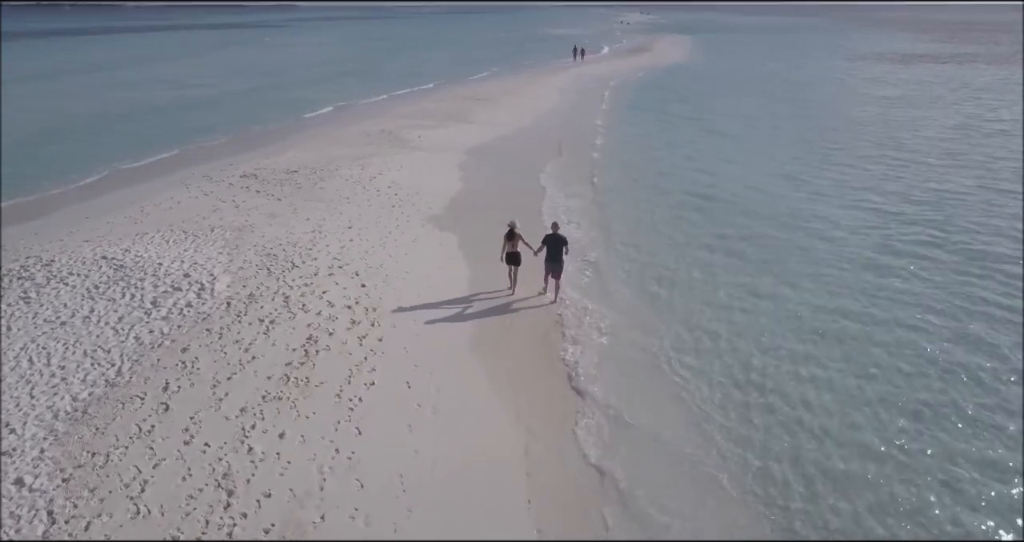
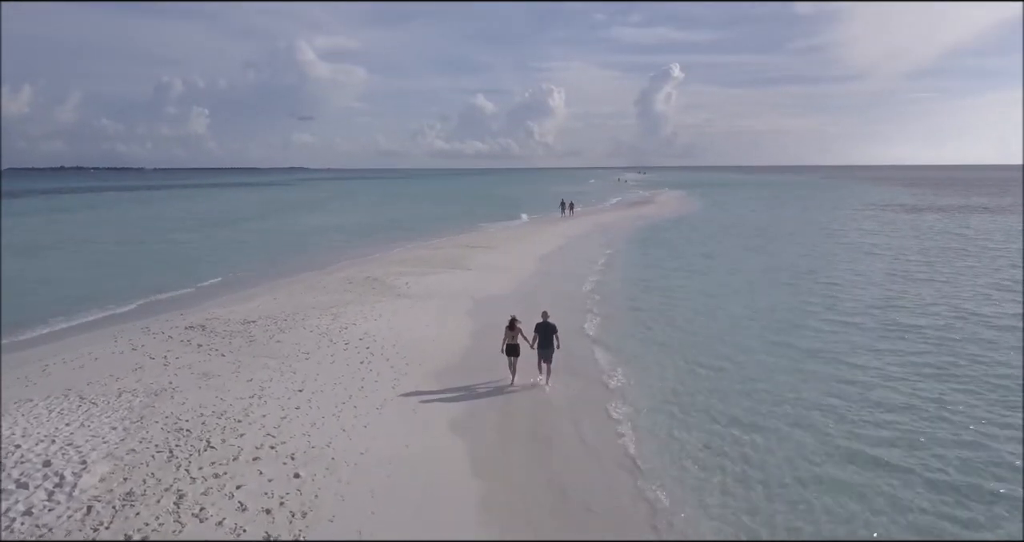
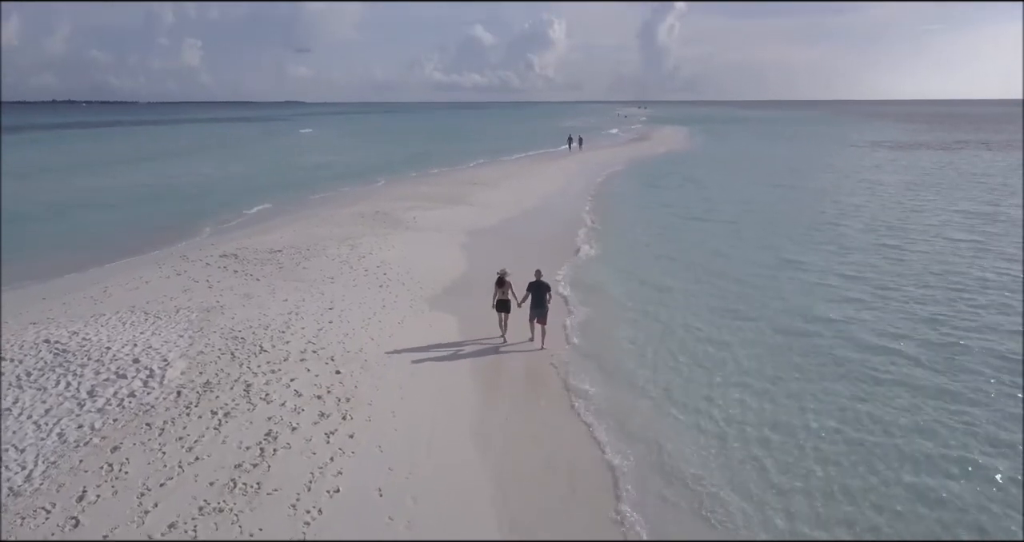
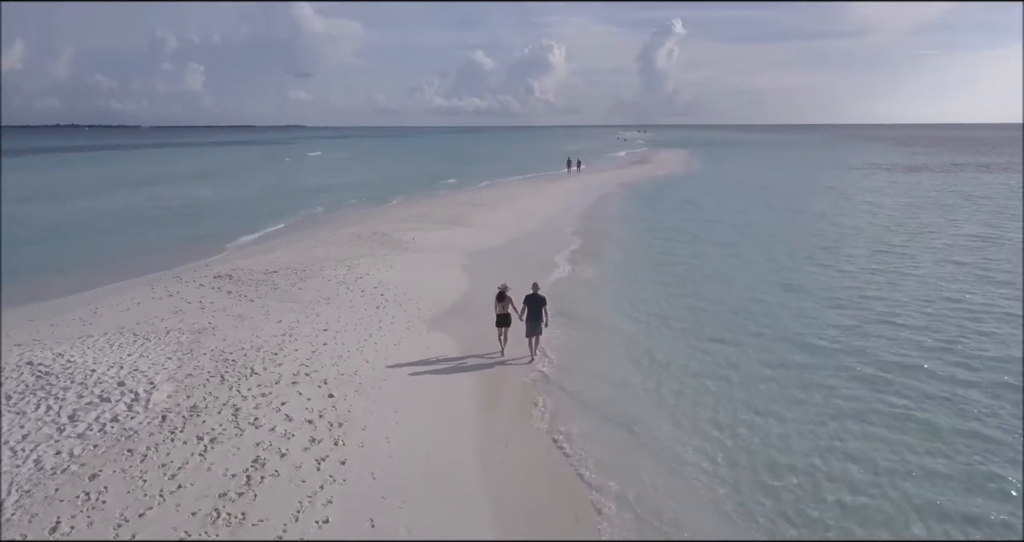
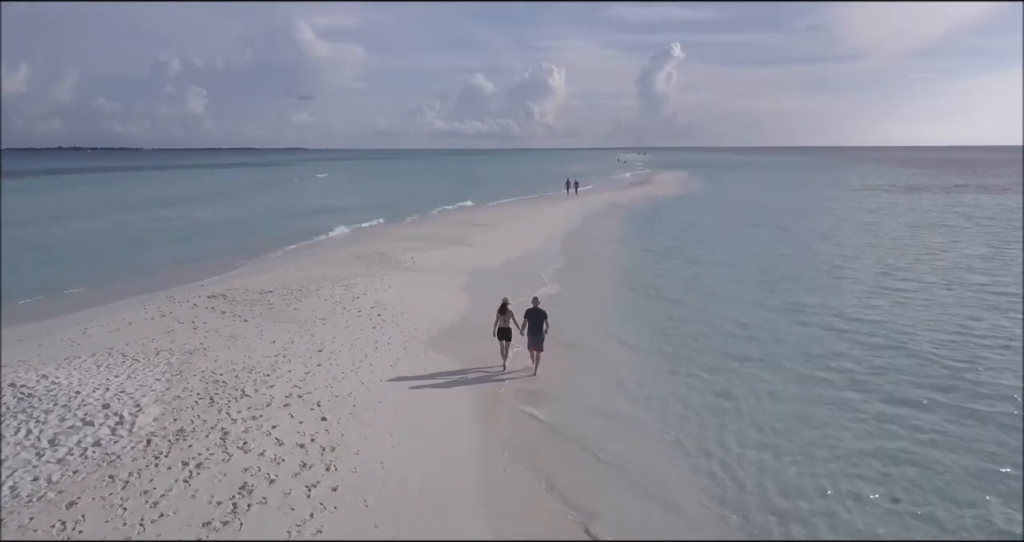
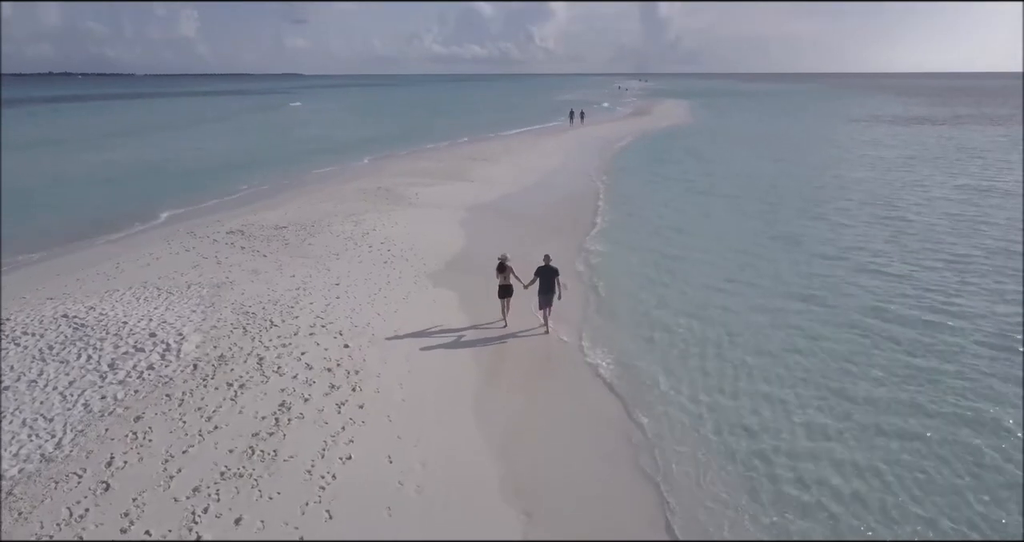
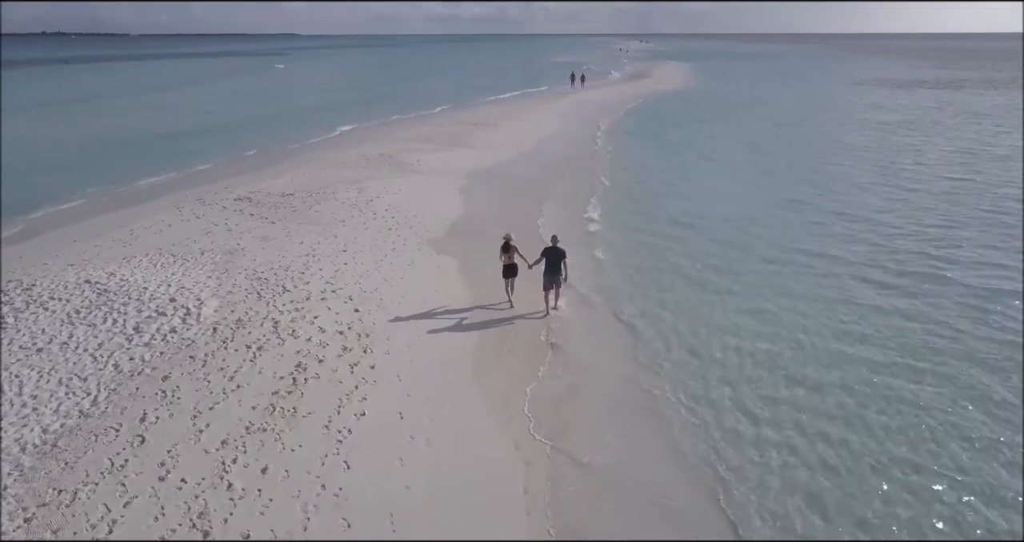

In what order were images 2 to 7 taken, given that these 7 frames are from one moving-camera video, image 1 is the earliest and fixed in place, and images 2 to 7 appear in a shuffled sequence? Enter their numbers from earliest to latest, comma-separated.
7, 6, 3, 4, 5, 2
